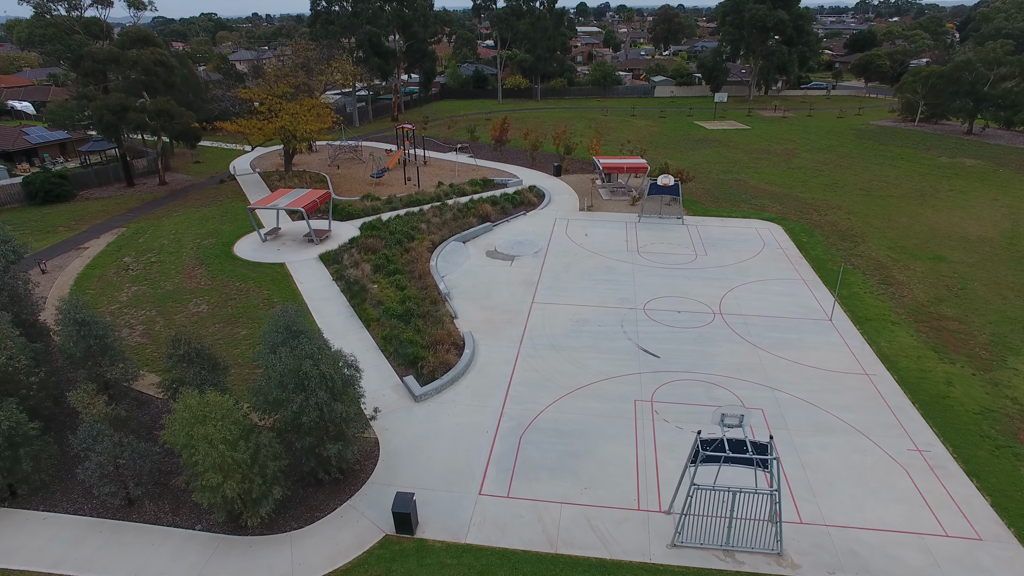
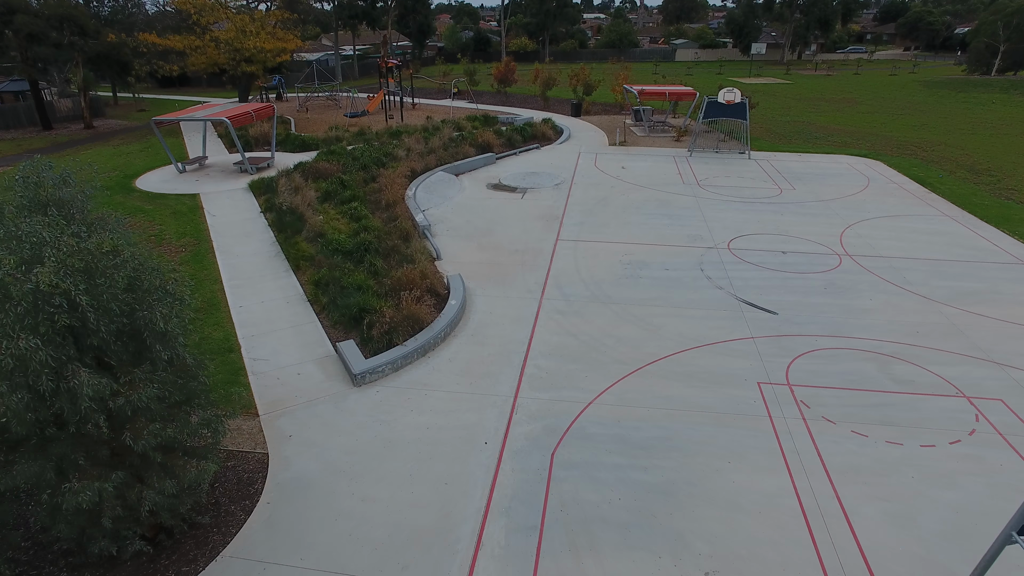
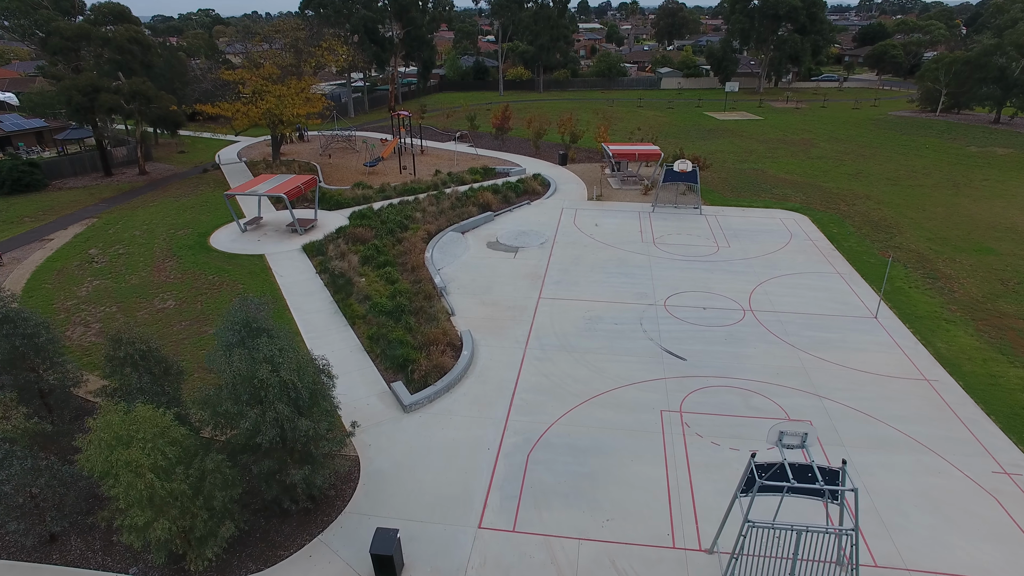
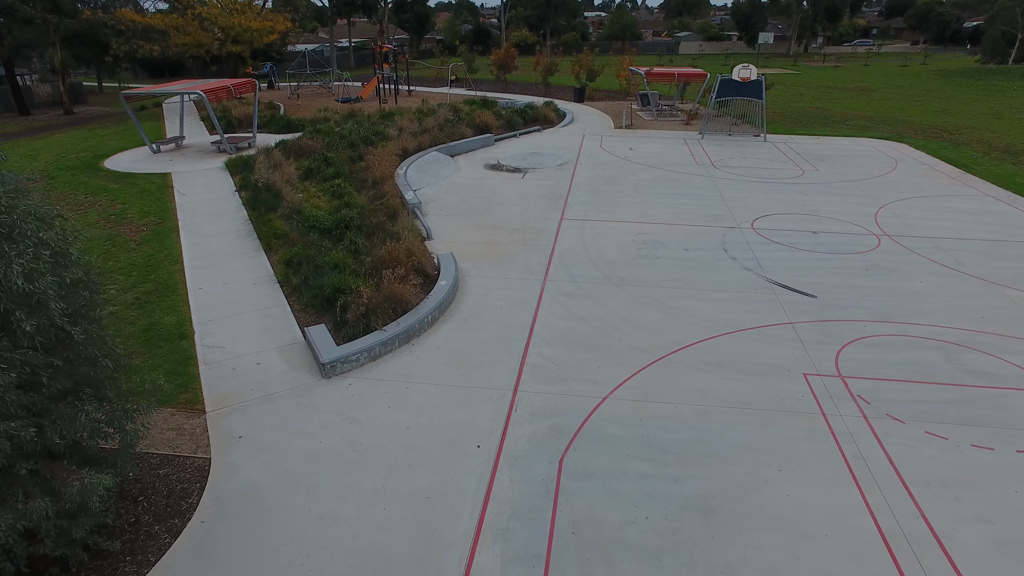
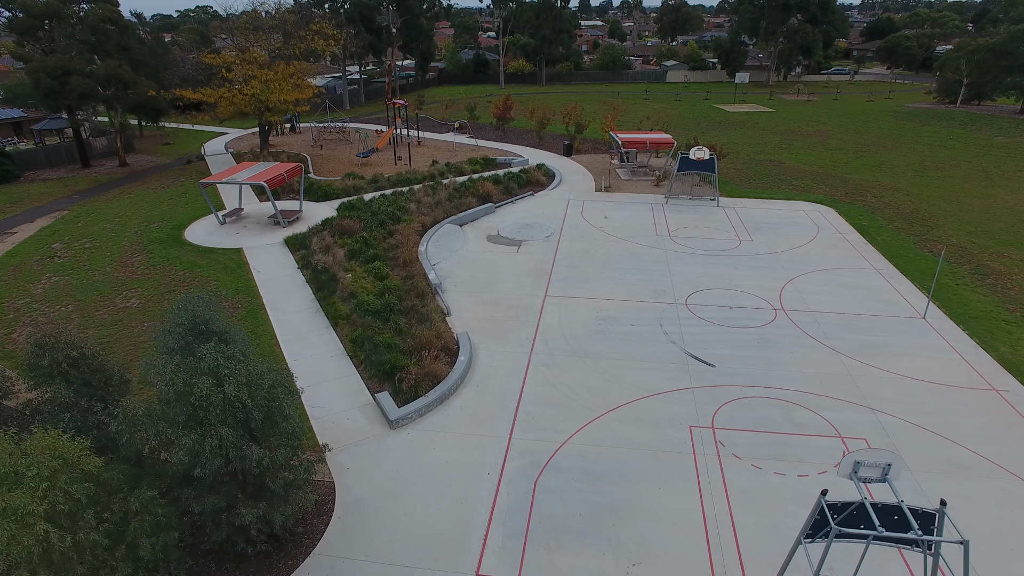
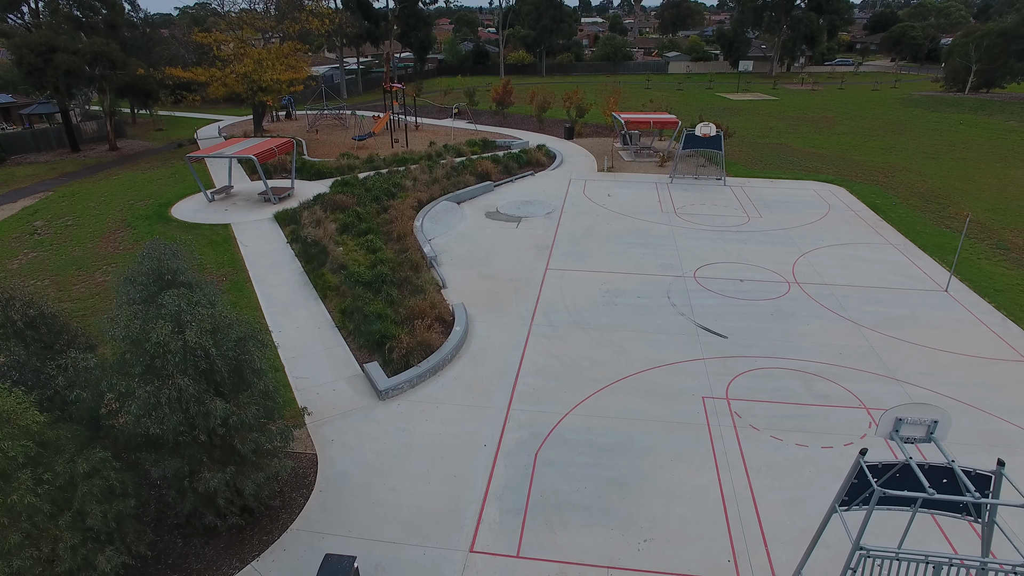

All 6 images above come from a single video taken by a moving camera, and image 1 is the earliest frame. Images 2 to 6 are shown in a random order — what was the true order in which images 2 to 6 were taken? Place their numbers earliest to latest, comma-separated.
3, 5, 6, 2, 4
